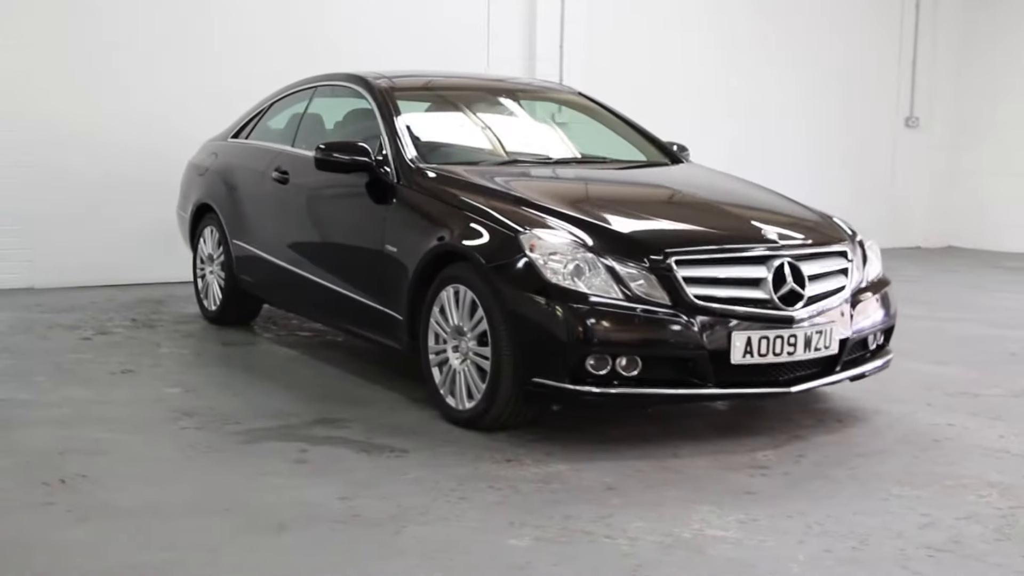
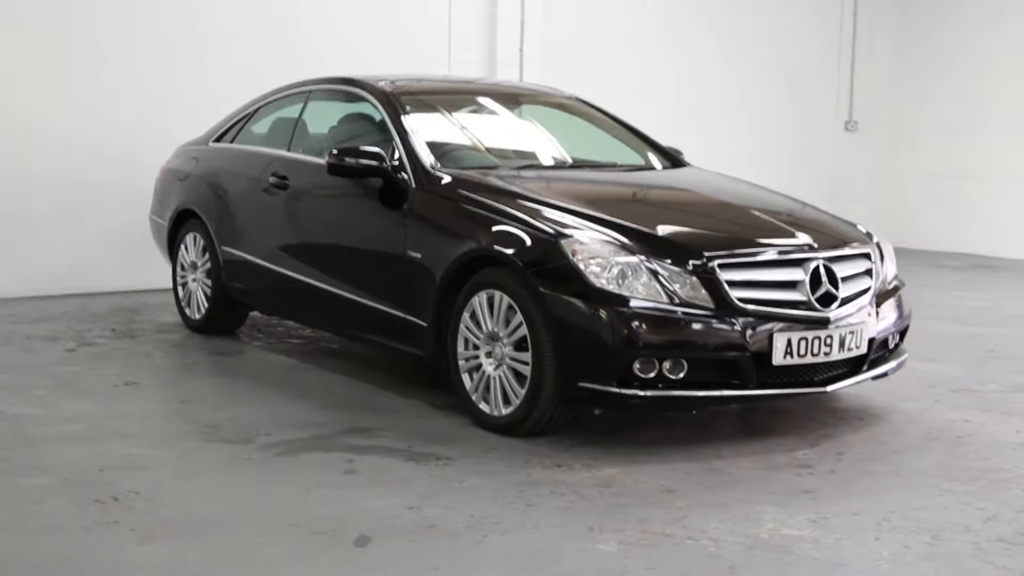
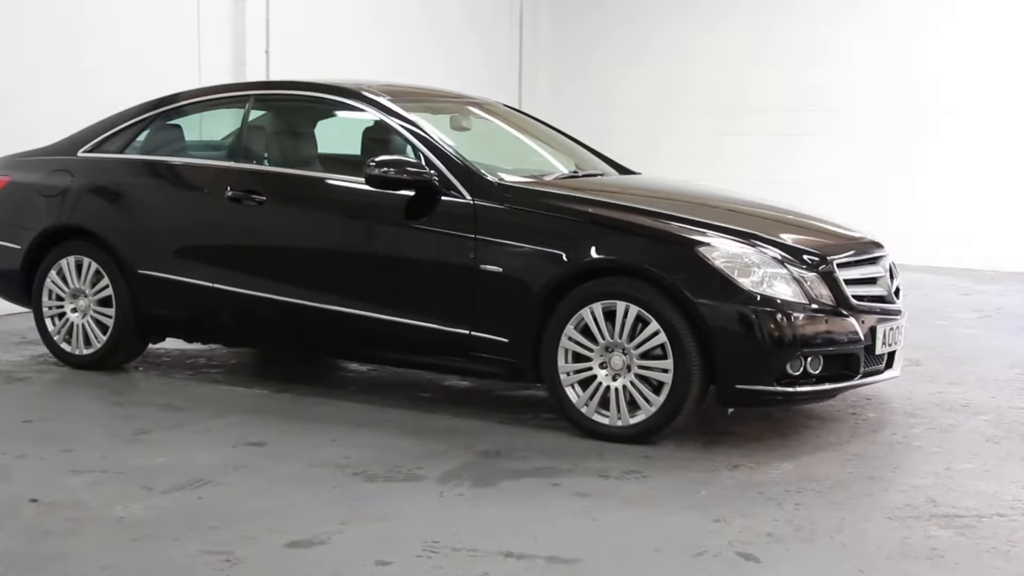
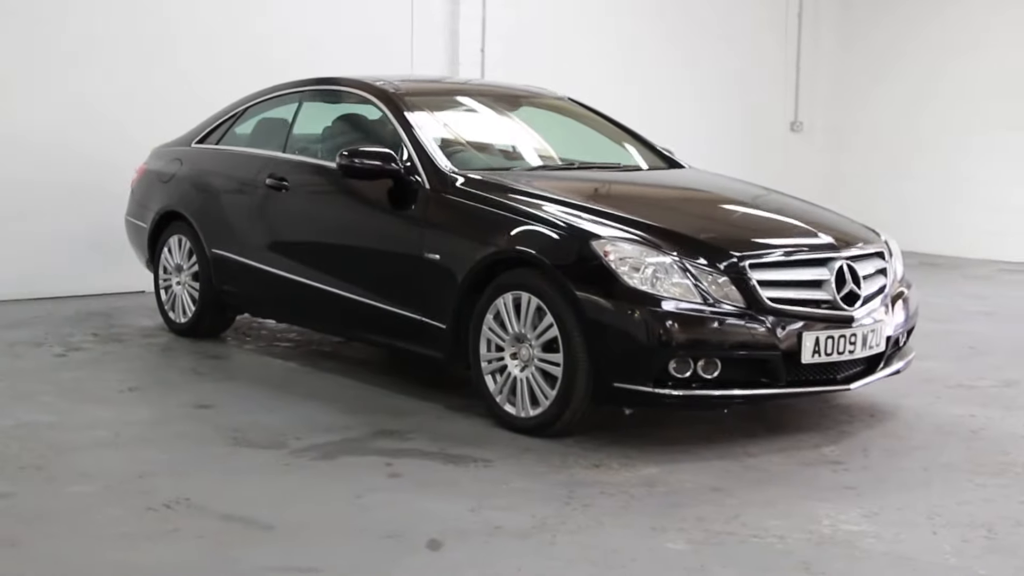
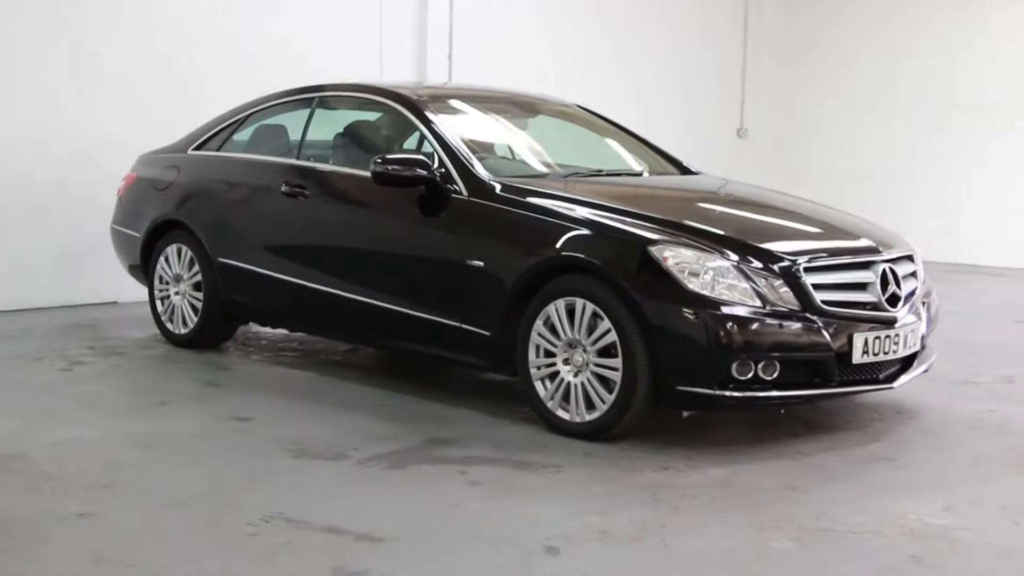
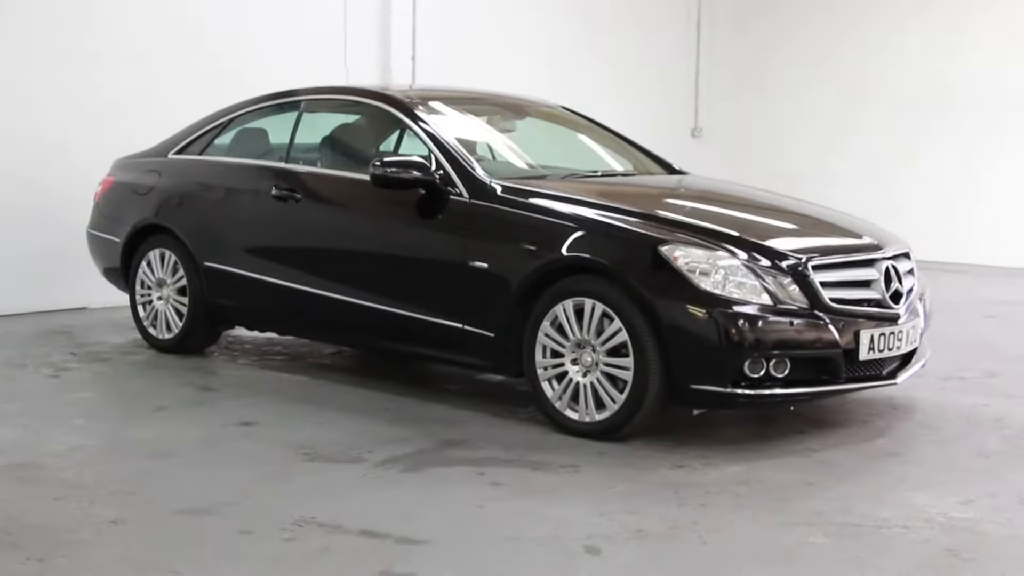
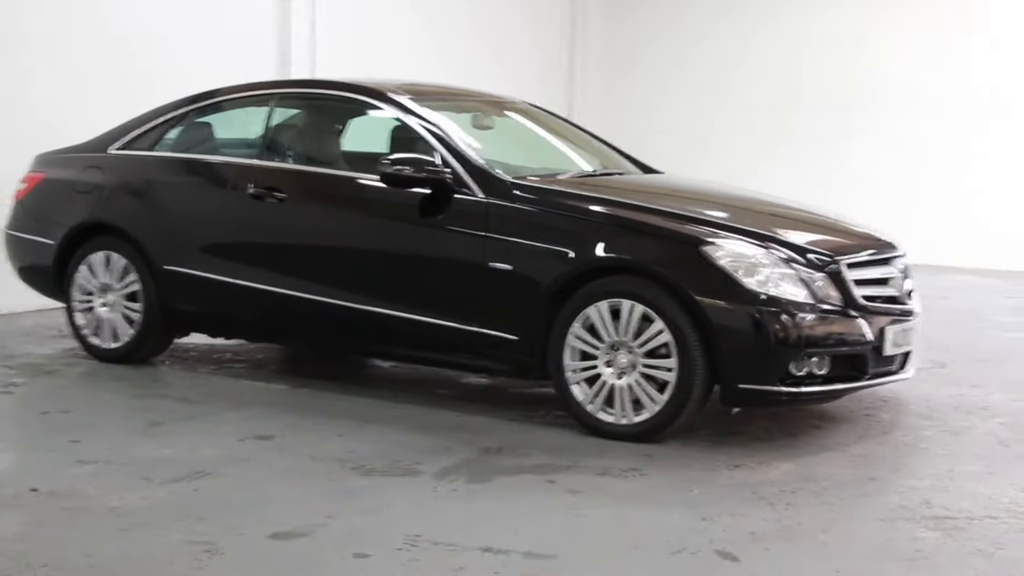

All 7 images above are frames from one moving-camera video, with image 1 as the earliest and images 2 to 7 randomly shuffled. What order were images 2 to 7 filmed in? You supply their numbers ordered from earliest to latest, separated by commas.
2, 4, 5, 6, 7, 3
